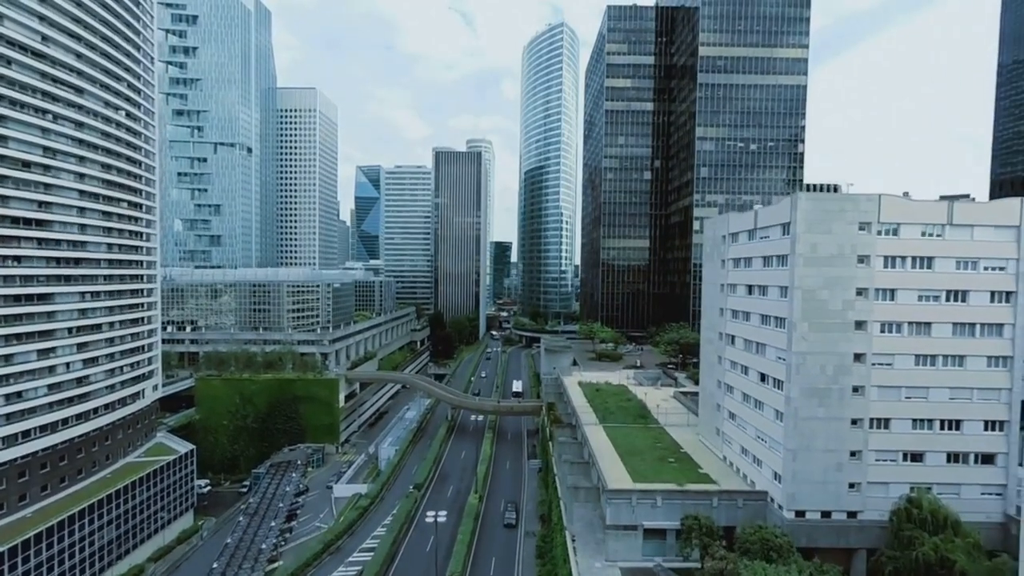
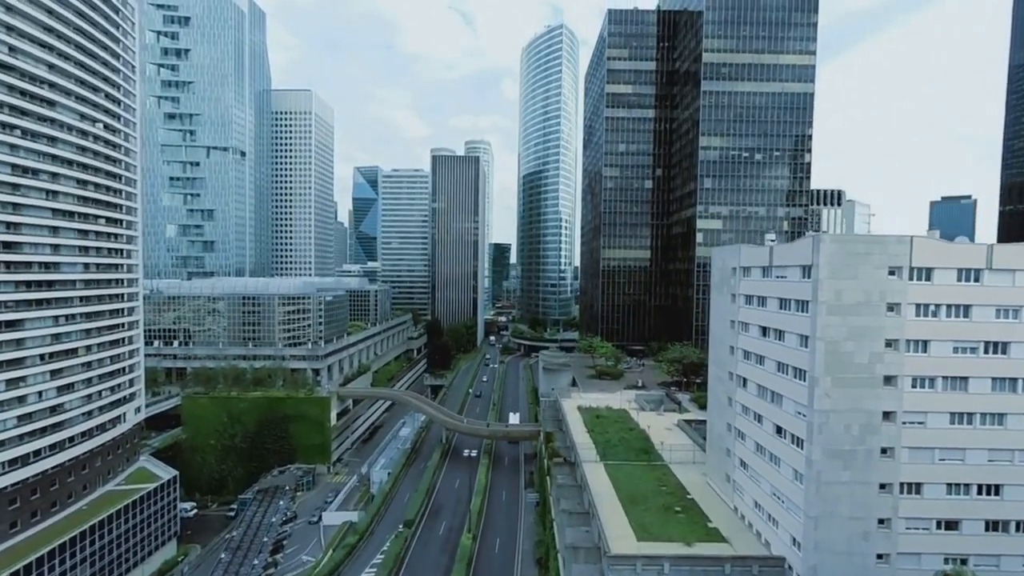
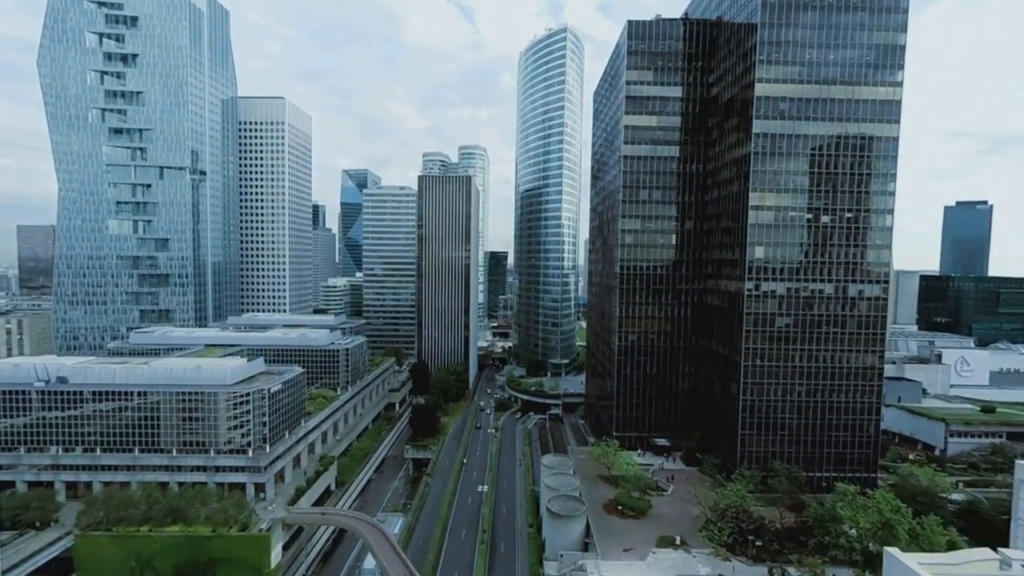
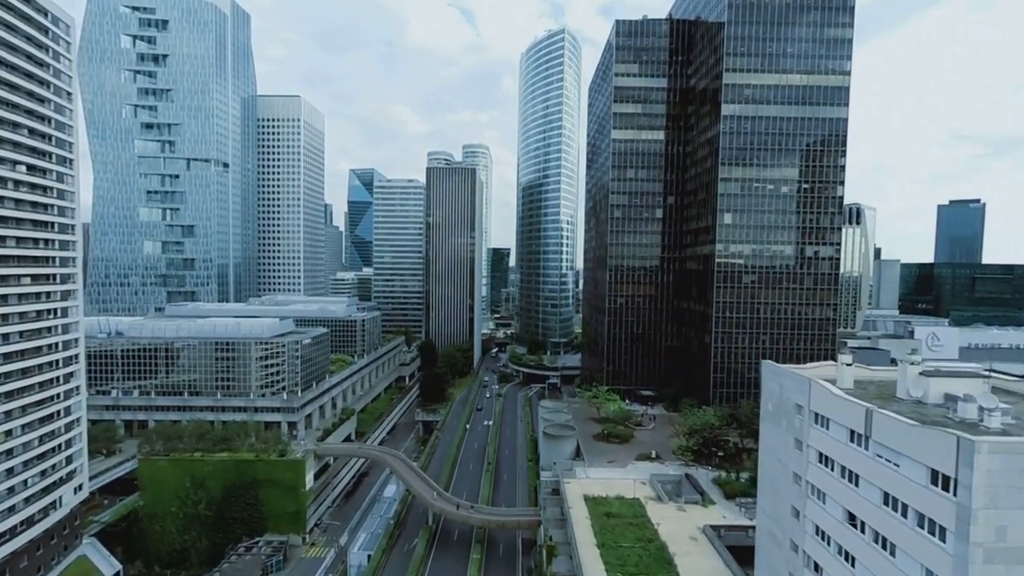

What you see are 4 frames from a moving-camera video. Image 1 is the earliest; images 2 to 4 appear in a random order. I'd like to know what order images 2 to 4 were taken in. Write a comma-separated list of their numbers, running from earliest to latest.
2, 4, 3
